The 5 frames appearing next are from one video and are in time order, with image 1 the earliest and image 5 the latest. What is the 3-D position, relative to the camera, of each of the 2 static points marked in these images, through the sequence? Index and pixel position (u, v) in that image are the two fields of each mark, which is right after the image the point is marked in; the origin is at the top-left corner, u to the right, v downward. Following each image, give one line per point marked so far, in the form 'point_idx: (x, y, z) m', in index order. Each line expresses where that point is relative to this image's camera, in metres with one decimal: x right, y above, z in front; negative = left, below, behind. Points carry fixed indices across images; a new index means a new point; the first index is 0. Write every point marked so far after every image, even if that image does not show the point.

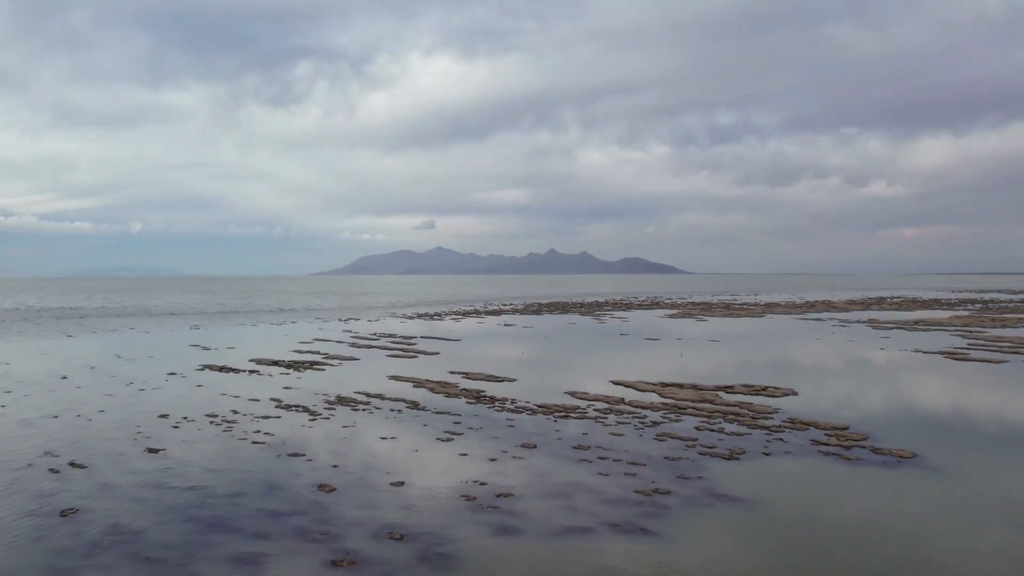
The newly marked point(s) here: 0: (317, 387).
0: (-6.6, -3.5, +18.7) m
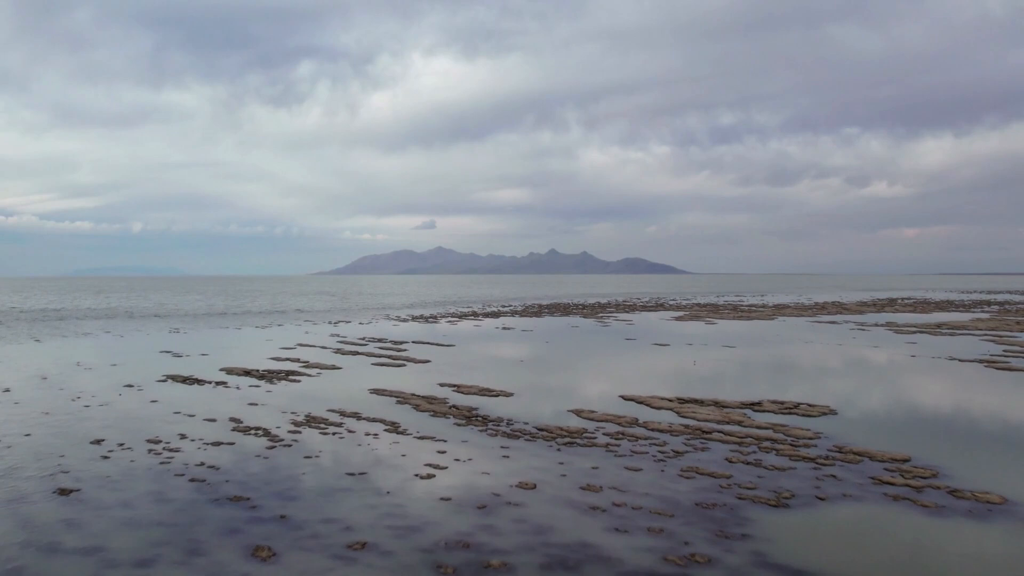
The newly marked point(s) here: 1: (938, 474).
0: (-6.7, -3.6, +16.5) m
1: (+8.1, -3.5, +10.6) m
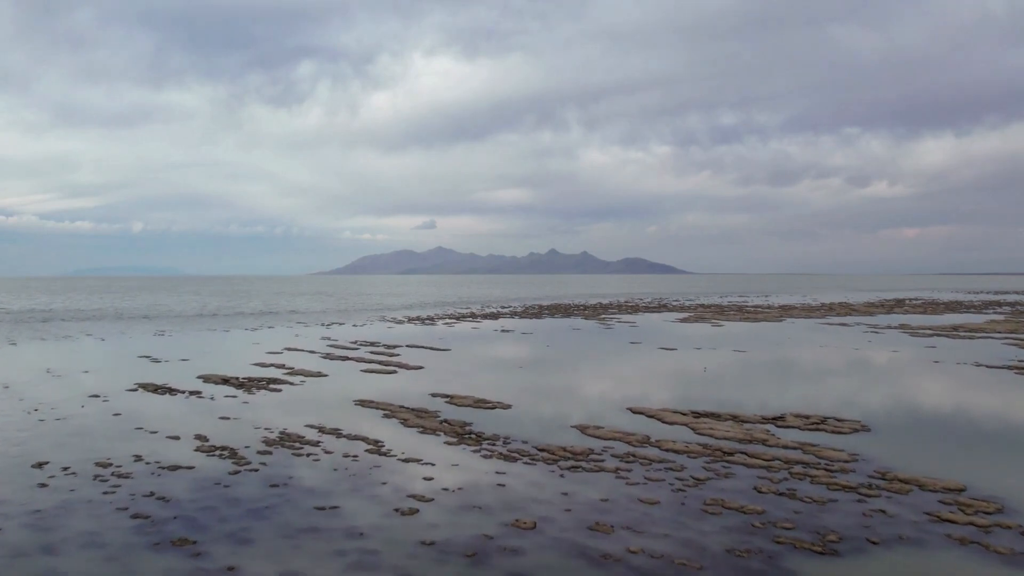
0: (-6.8, -3.7, +15.1) m
1: (+8.0, -3.6, +9.2) m
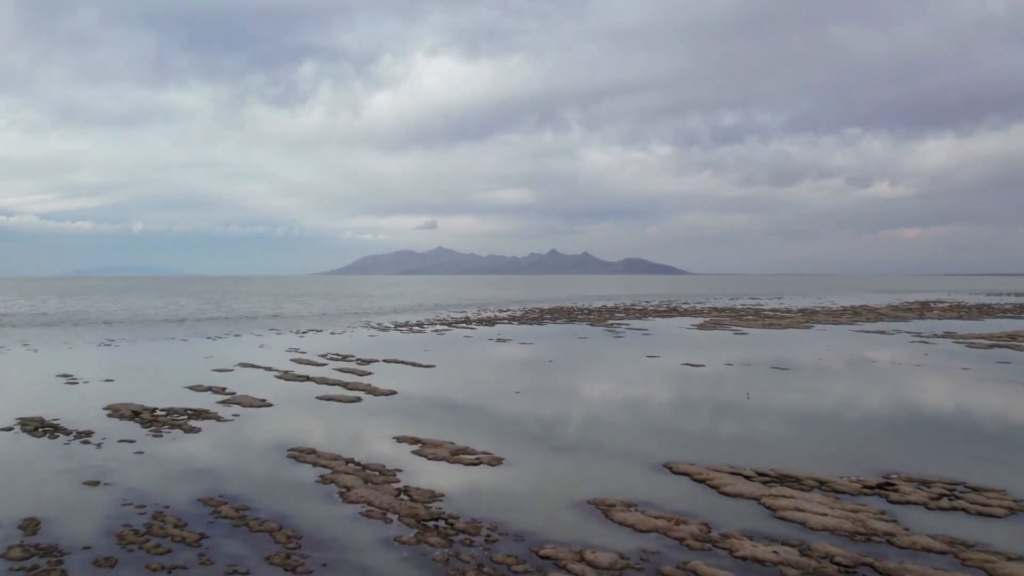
0: (-6.6, -3.9, +16.5) m
1: (+8.2, -3.8, +10.5) m
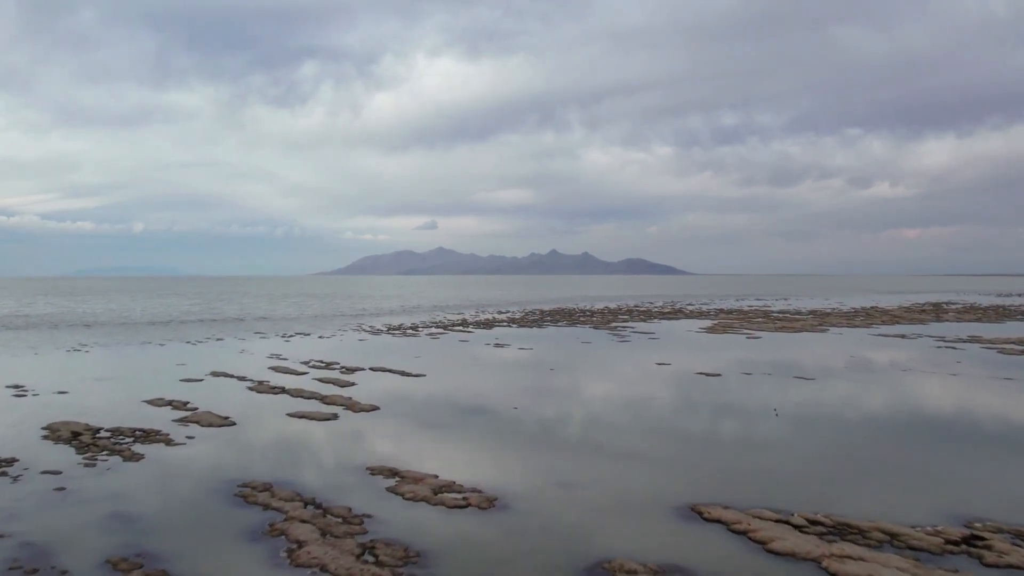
0: (-6.6, -3.9, +16.6) m
1: (+8.2, -3.8, +10.6) m
